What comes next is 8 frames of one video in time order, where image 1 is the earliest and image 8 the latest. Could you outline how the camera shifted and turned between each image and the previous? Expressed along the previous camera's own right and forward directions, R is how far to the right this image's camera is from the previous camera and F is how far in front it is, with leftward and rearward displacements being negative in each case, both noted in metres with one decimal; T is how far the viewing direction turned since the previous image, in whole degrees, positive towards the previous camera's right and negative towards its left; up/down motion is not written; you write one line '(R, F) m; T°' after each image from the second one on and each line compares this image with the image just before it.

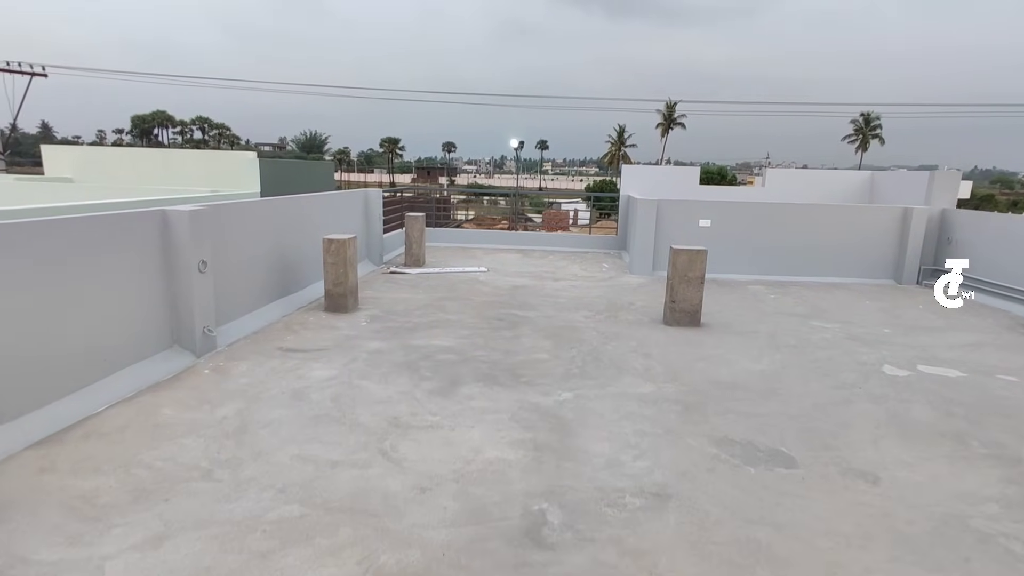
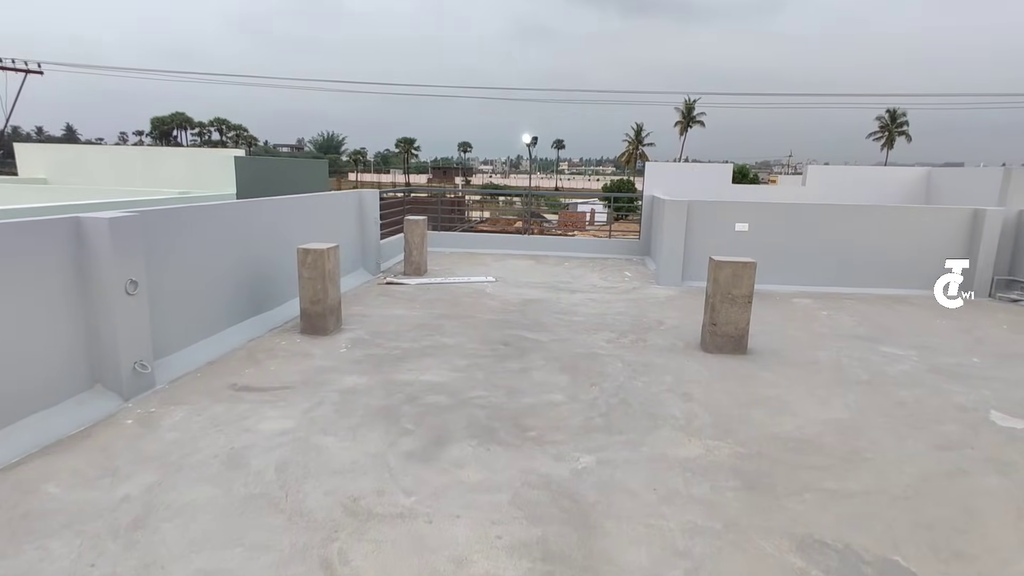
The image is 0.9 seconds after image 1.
(+0.1, +0.8) m; -2°
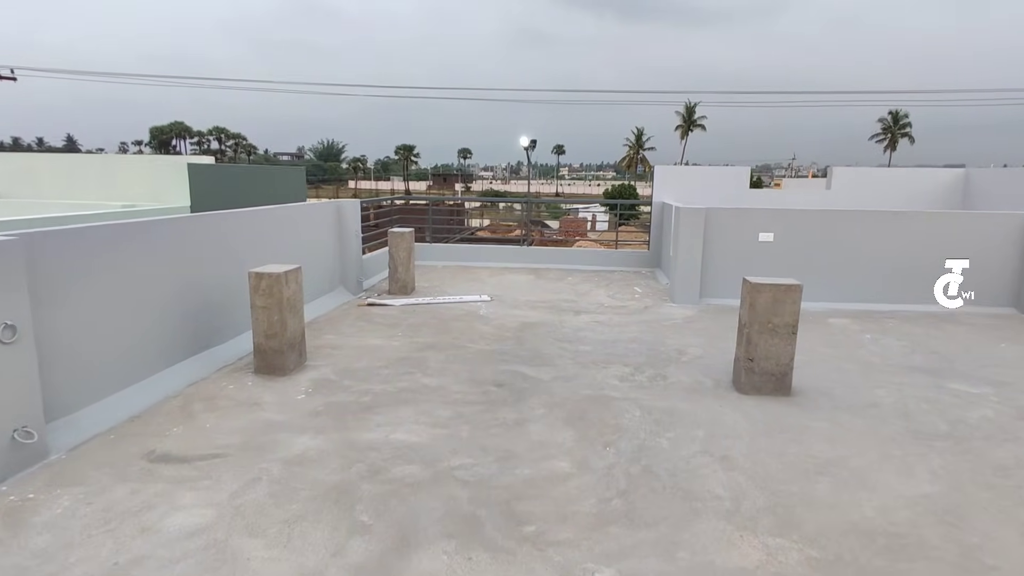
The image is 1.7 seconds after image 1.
(0.0, +0.7) m; 0°
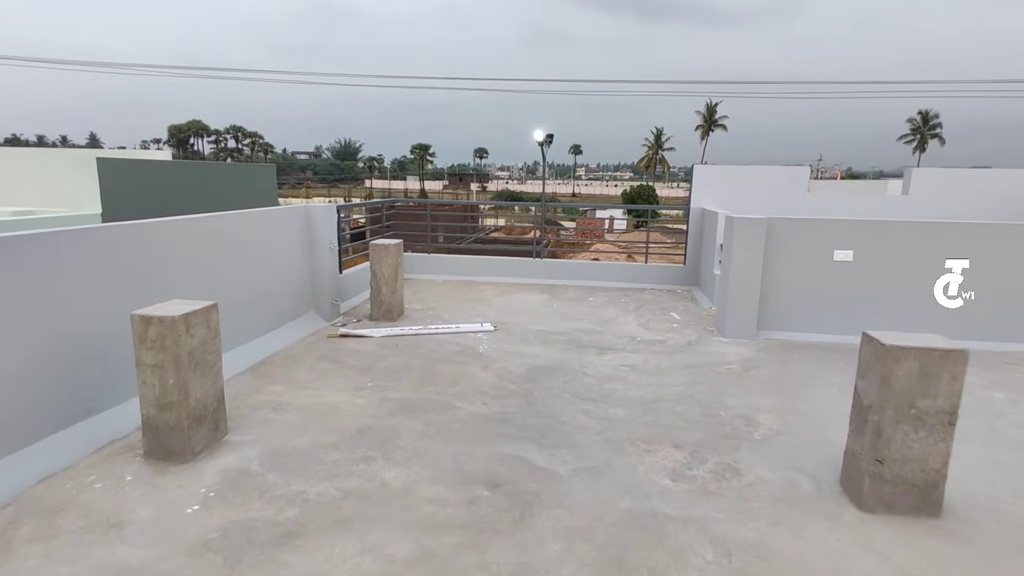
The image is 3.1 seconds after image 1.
(+0.1, +1.2) m; -2°
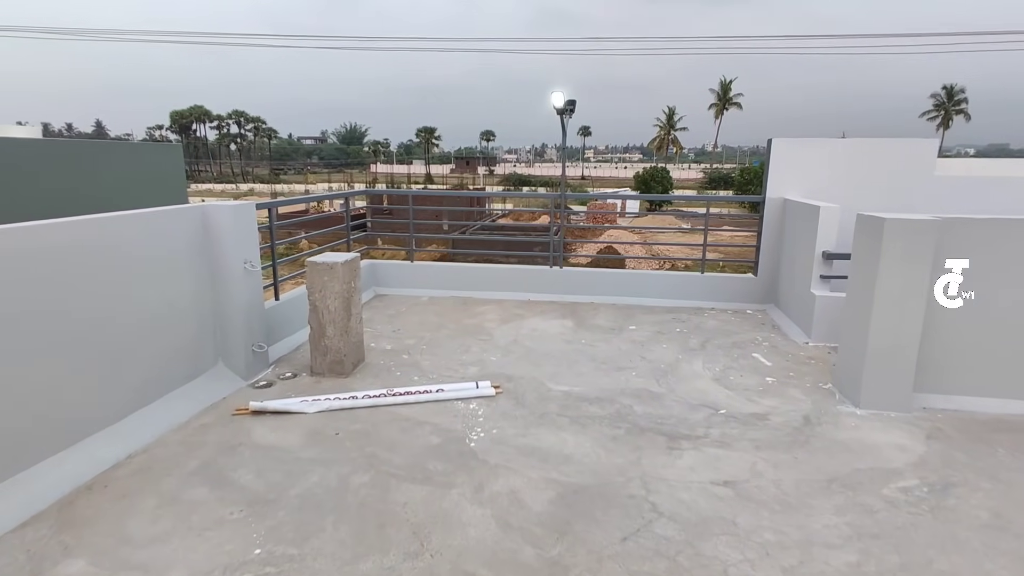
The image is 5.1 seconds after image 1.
(0.0, +1.7) m; -1°
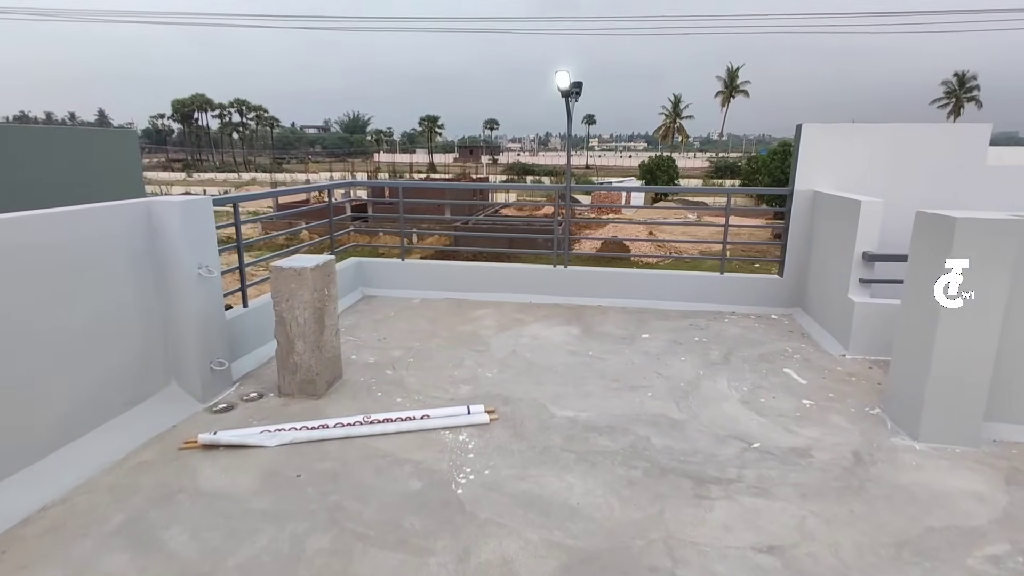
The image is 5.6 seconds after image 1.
(0.0, +0.5) m; 0°
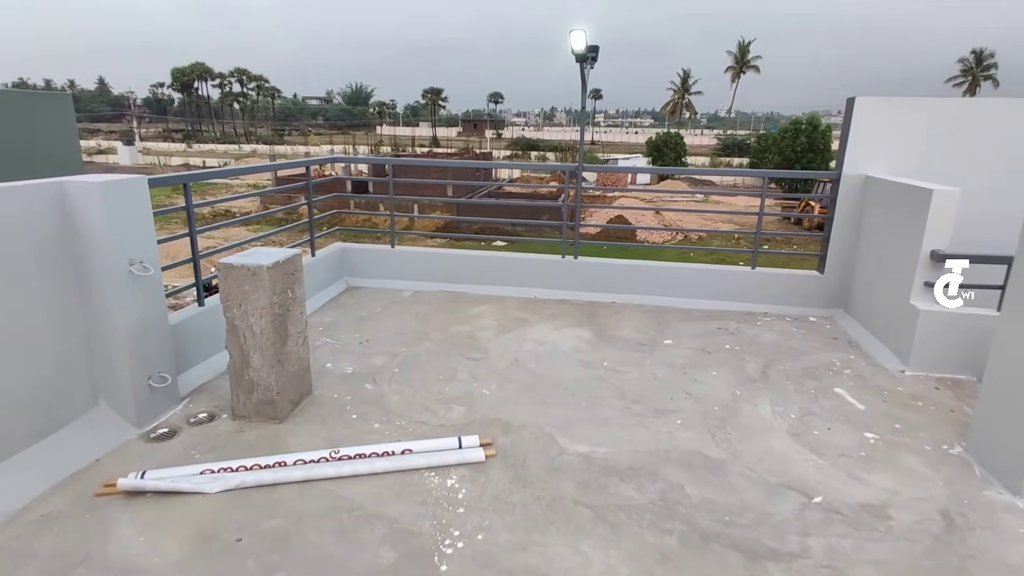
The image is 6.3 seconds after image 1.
(0.0, +0.5) m; 0°
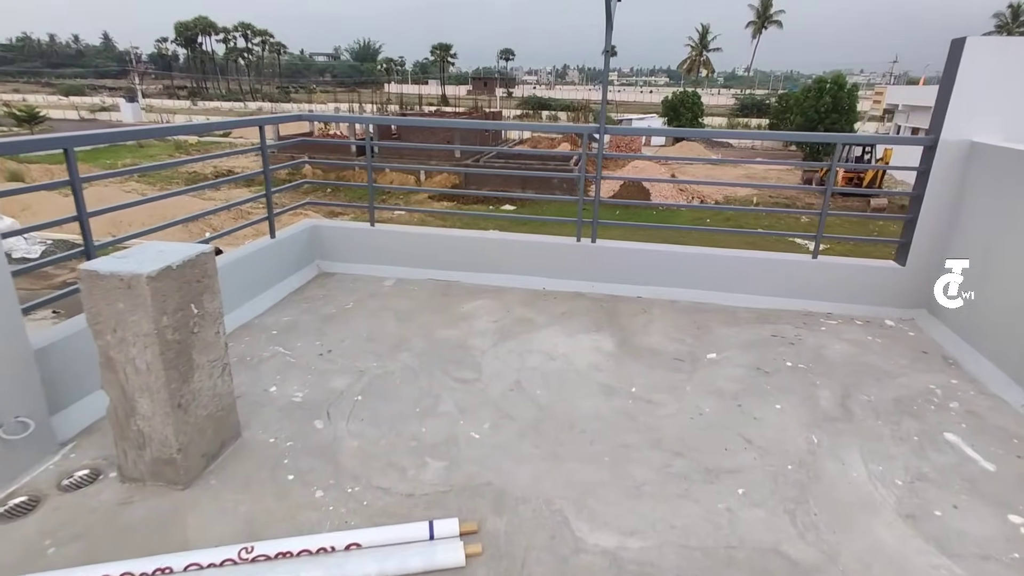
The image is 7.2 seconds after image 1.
(0.0, +0.7) m; -1°
